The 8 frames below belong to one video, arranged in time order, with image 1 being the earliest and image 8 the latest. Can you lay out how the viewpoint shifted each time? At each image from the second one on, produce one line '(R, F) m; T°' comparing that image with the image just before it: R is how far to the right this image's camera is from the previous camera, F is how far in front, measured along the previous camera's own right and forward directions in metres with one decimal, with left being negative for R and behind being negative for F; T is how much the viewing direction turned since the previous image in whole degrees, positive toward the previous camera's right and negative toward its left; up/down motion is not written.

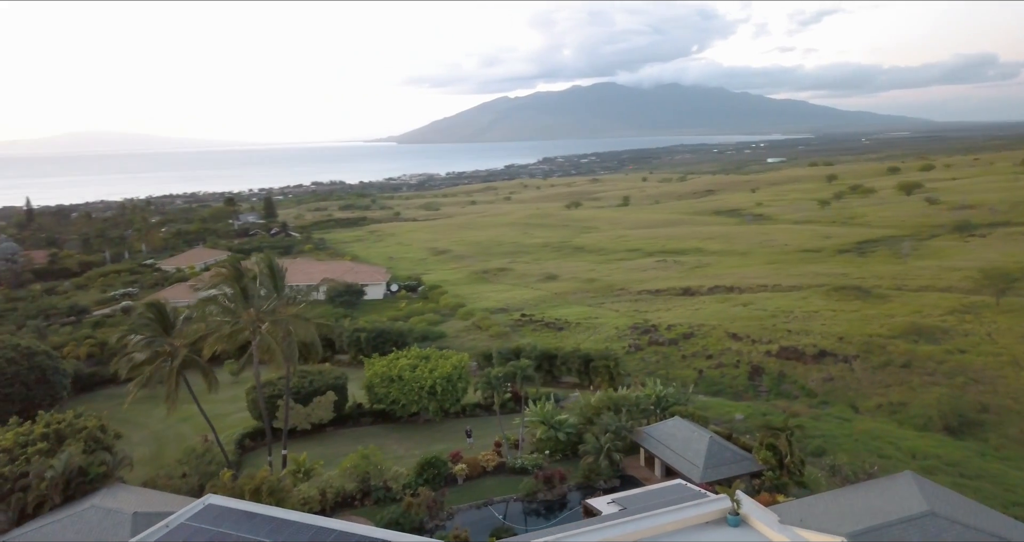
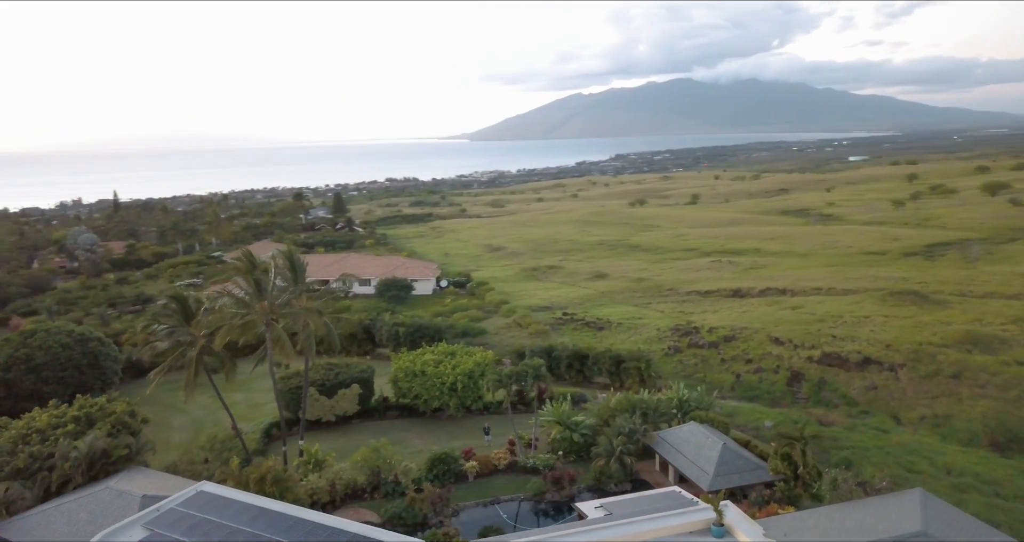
(+1.7, +0.2) m; -5°
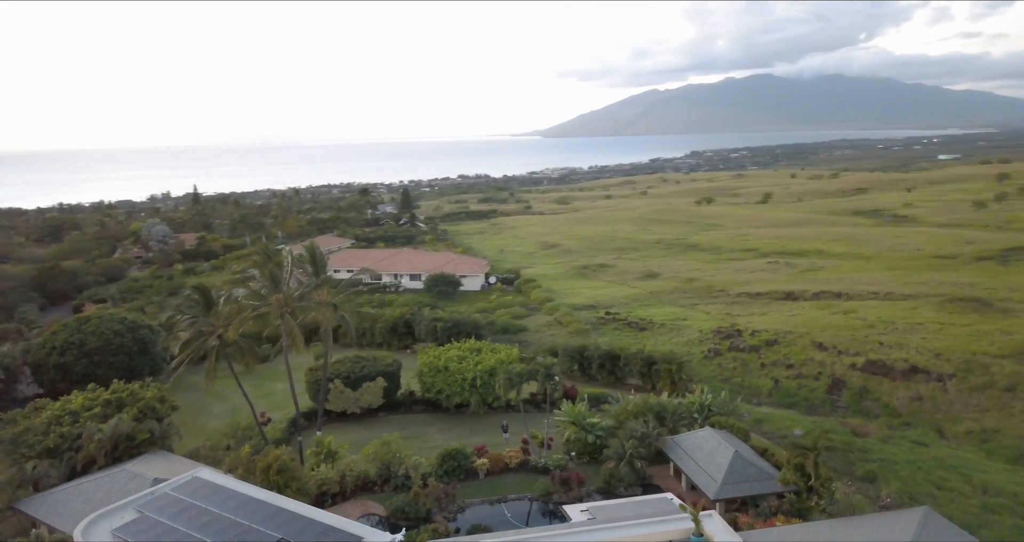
(+1.7, +0.2) m; -5°
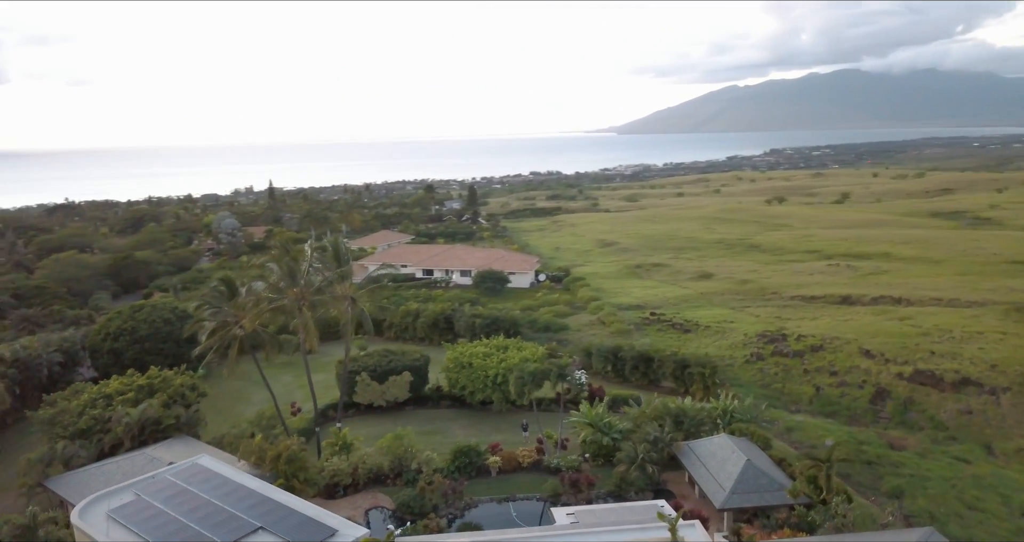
(+1.7, +0.2) m; -5°
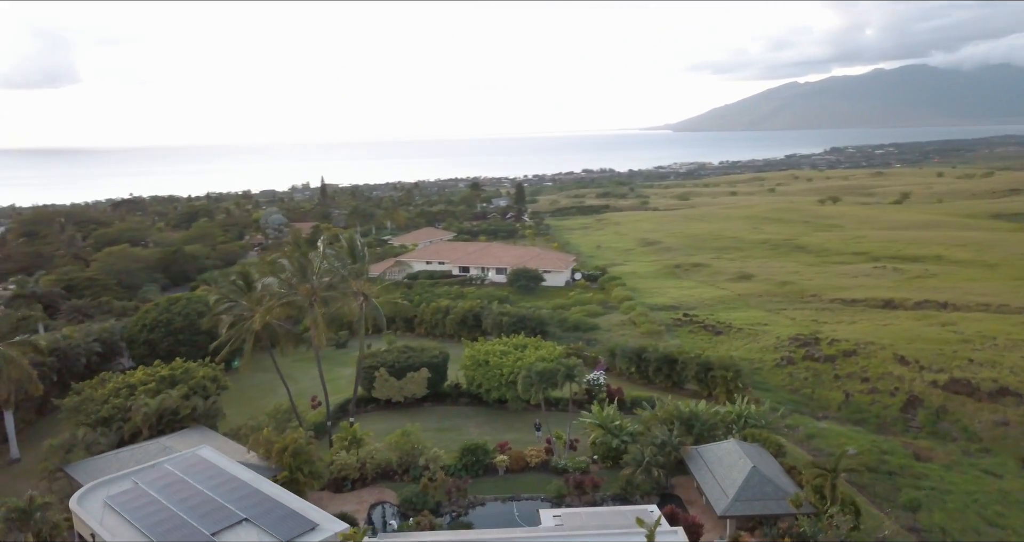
(+1.3, +0.1) m; -4°
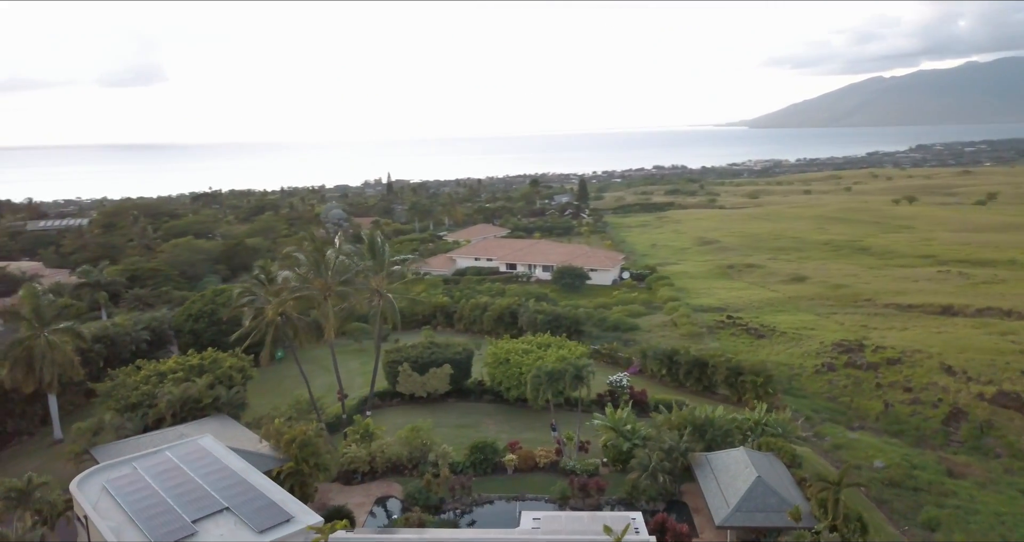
(+1.7, +0.2) m; -5°
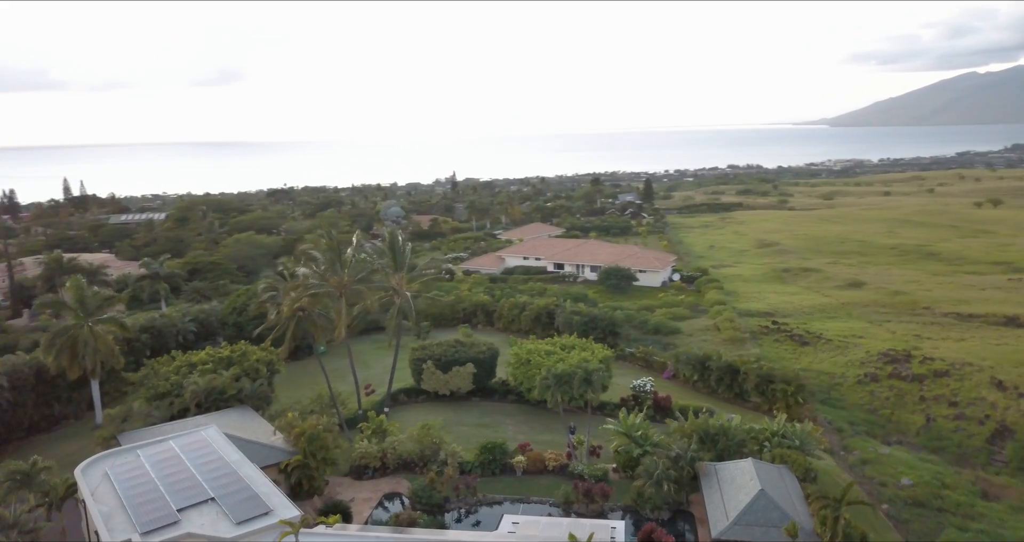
(+1.7, +0.2) m; -5°
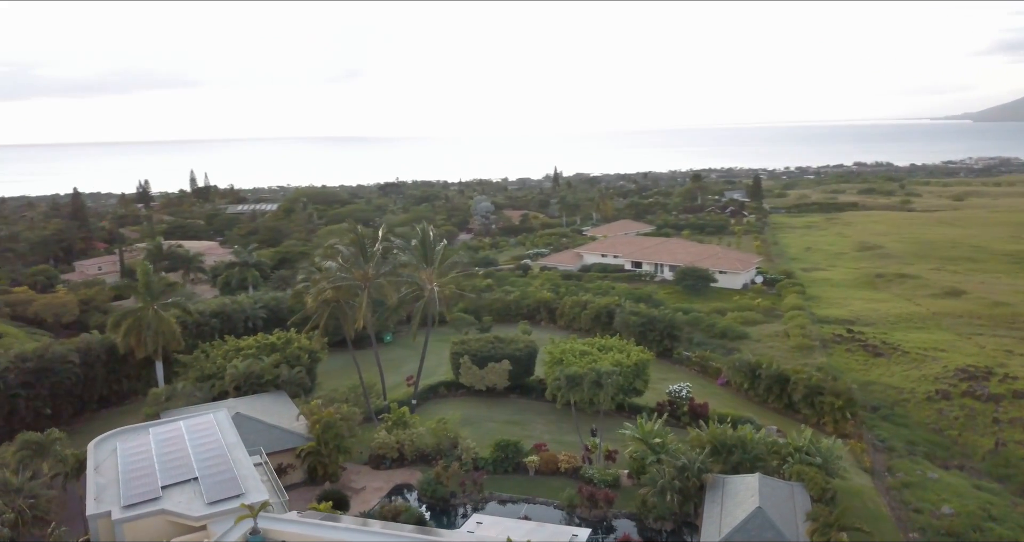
(+2.7, +0.3) m; -8°
